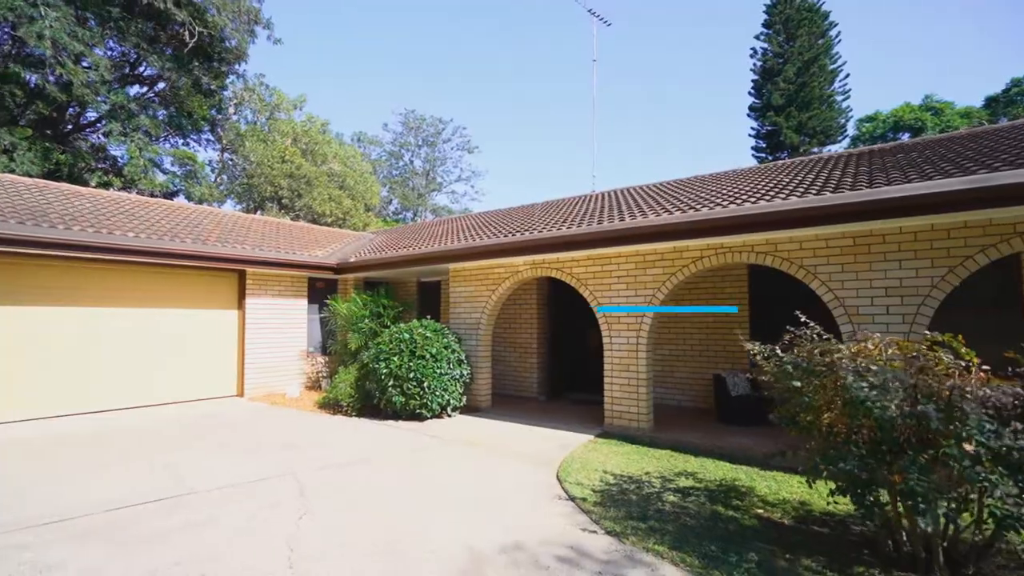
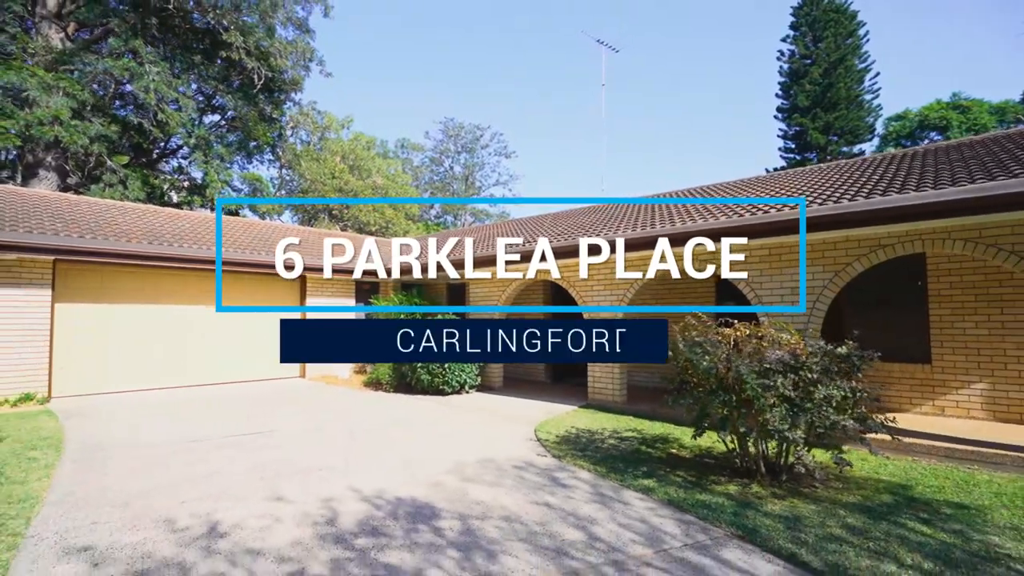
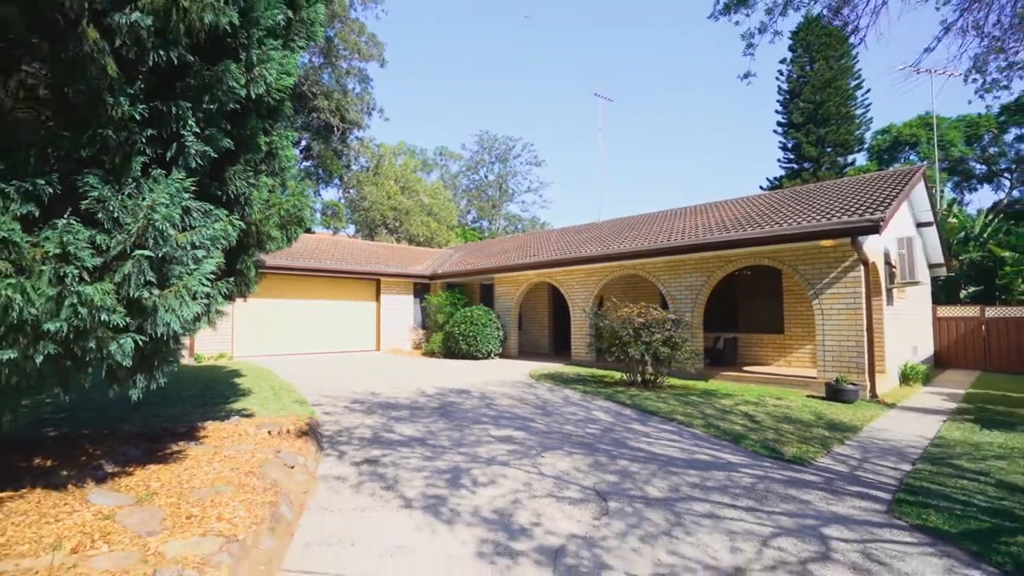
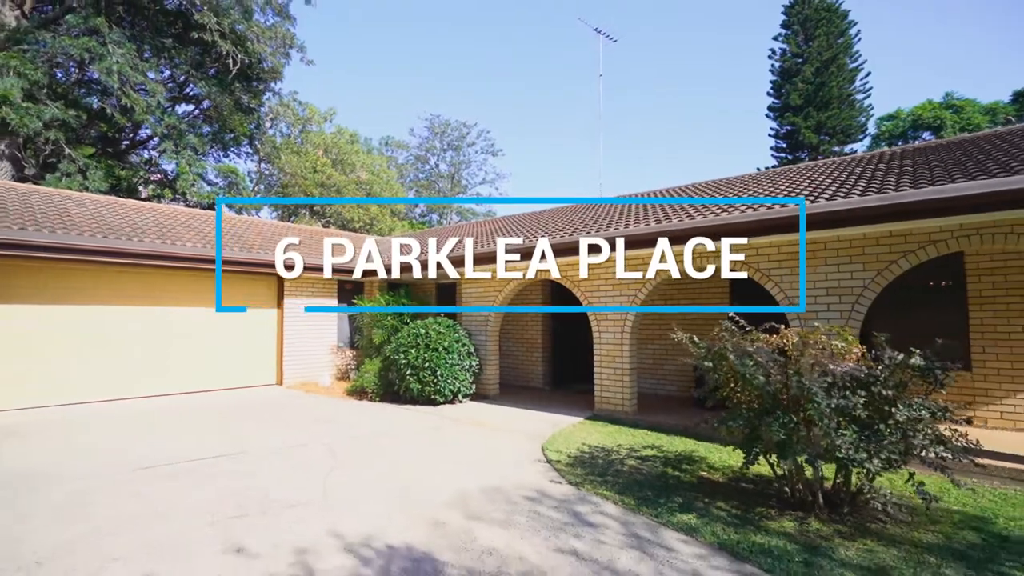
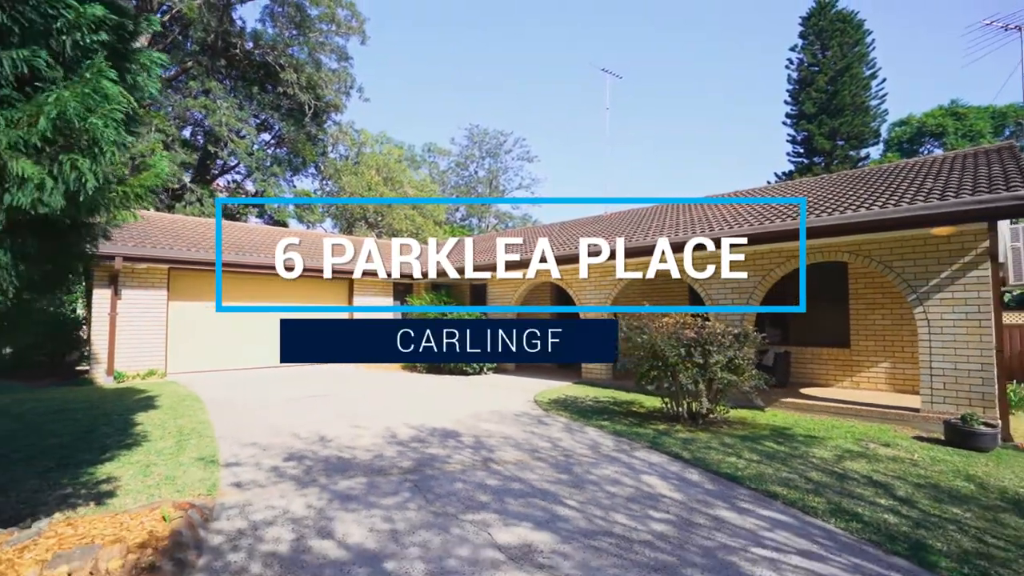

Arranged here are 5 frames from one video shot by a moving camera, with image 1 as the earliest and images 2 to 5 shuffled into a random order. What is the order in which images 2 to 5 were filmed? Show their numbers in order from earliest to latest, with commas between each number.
4, 2, 5, 3
